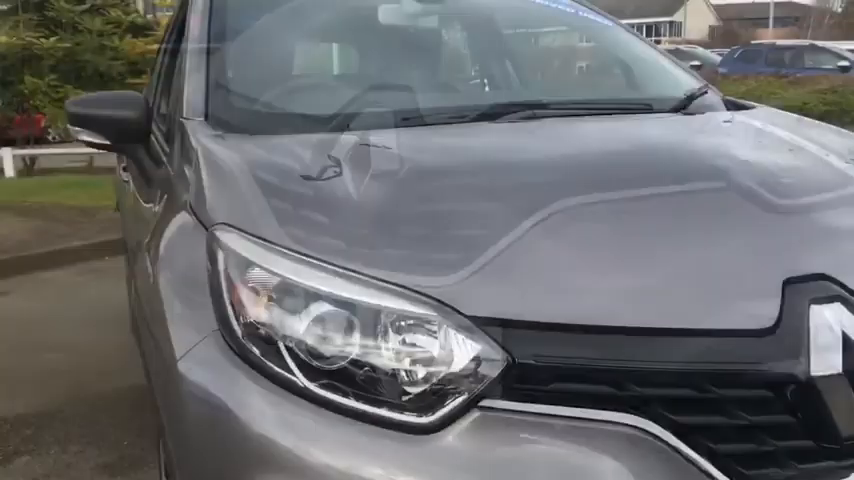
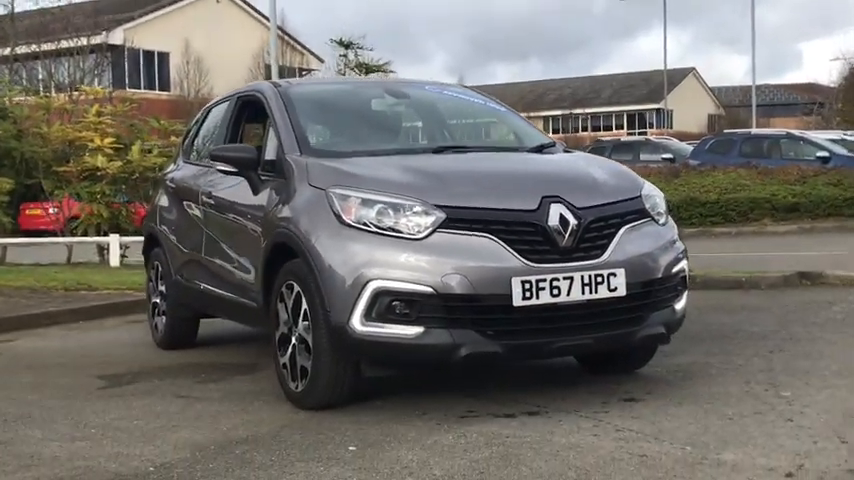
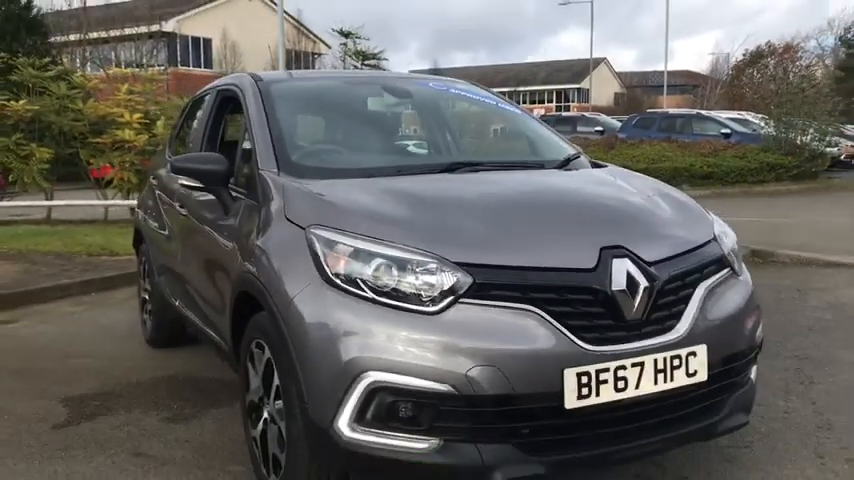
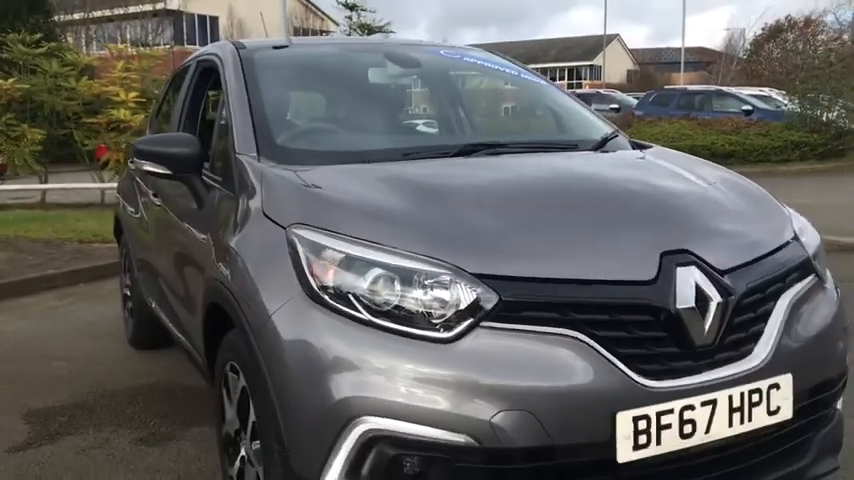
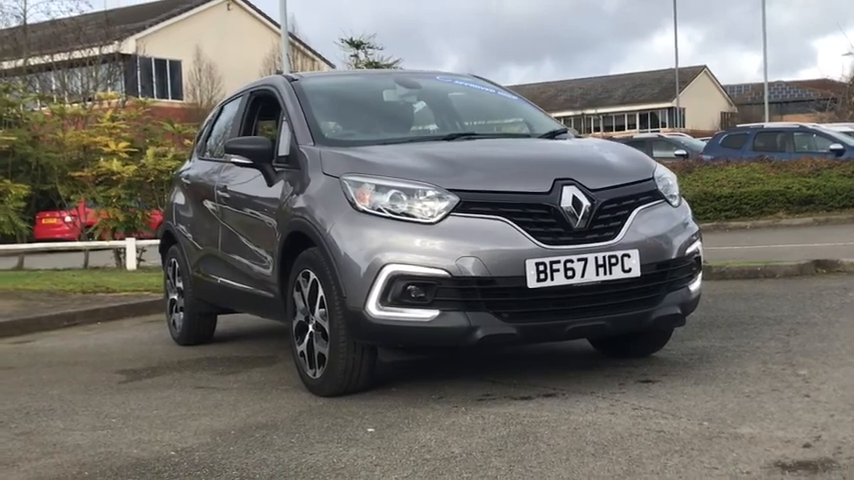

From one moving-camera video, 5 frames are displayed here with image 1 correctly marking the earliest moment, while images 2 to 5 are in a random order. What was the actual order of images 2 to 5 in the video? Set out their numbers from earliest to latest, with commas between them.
4, 3, 2, 5
